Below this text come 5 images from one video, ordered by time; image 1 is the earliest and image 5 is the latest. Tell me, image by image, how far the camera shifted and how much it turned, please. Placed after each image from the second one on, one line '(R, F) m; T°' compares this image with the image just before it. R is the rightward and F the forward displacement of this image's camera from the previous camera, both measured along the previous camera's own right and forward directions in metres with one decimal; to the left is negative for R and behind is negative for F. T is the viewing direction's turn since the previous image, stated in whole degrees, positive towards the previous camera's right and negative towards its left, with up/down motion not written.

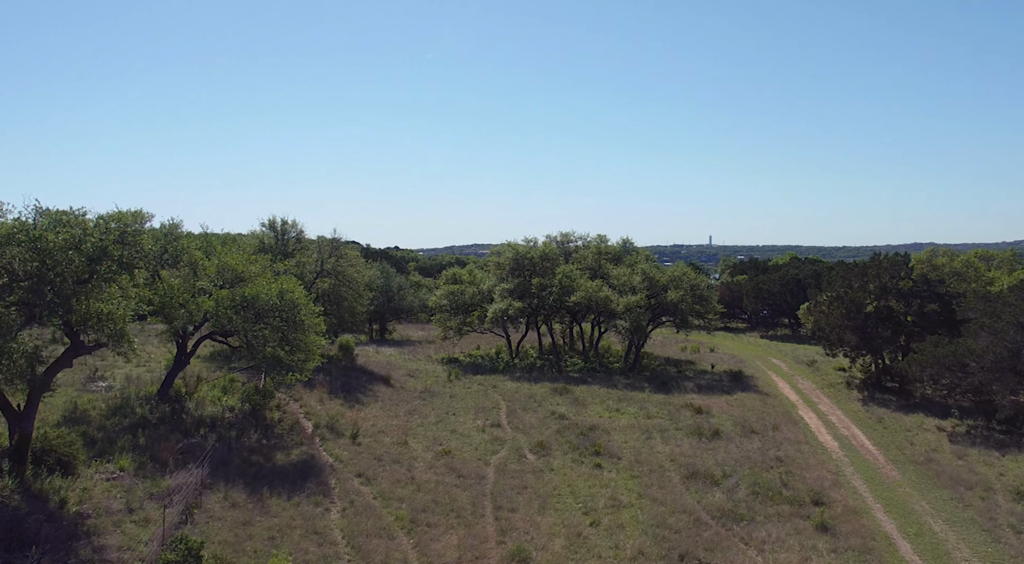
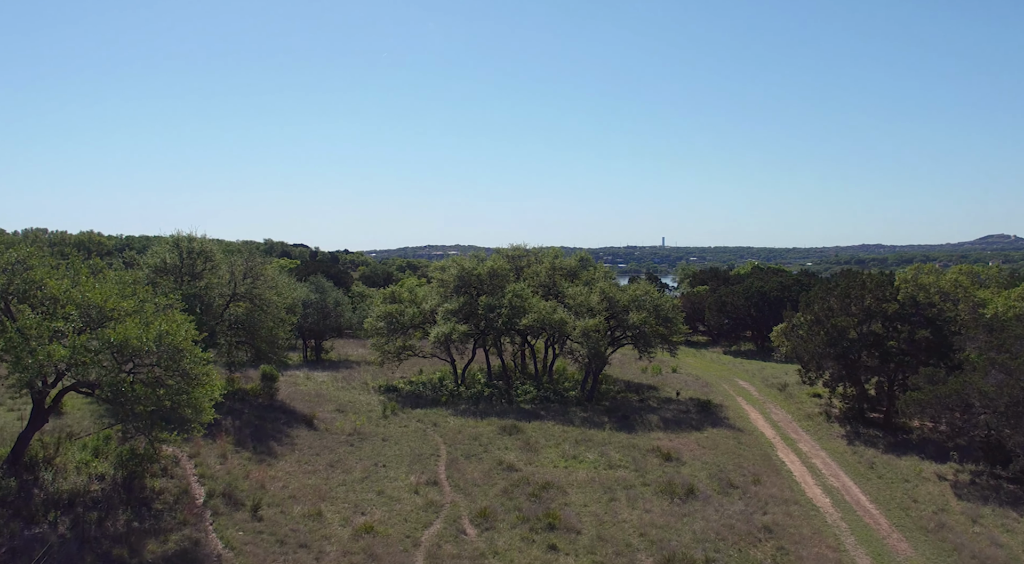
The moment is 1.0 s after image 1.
(+0.6, +5.1) m; +3°
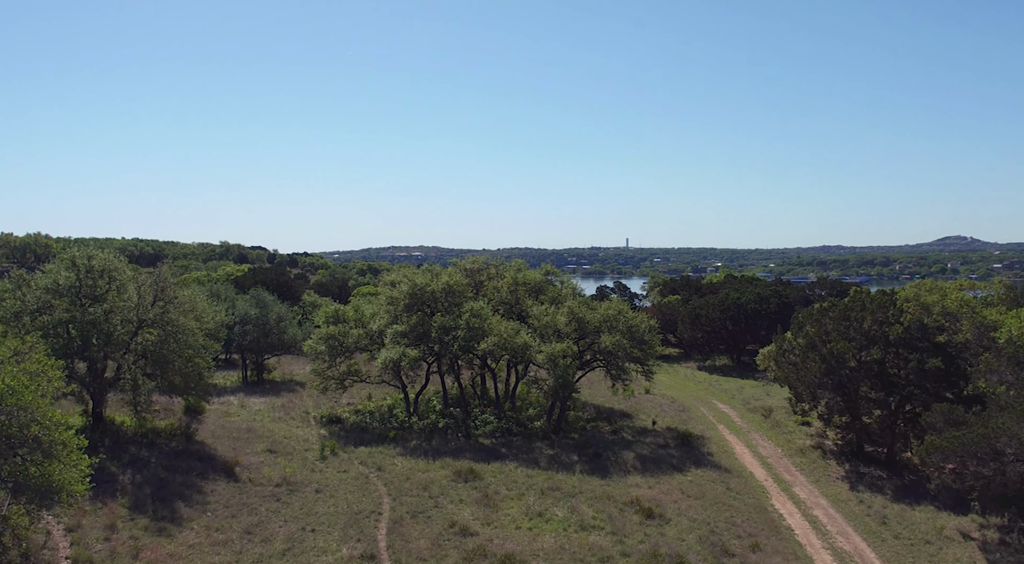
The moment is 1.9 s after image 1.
(+0.4, +4.8) m; +3°
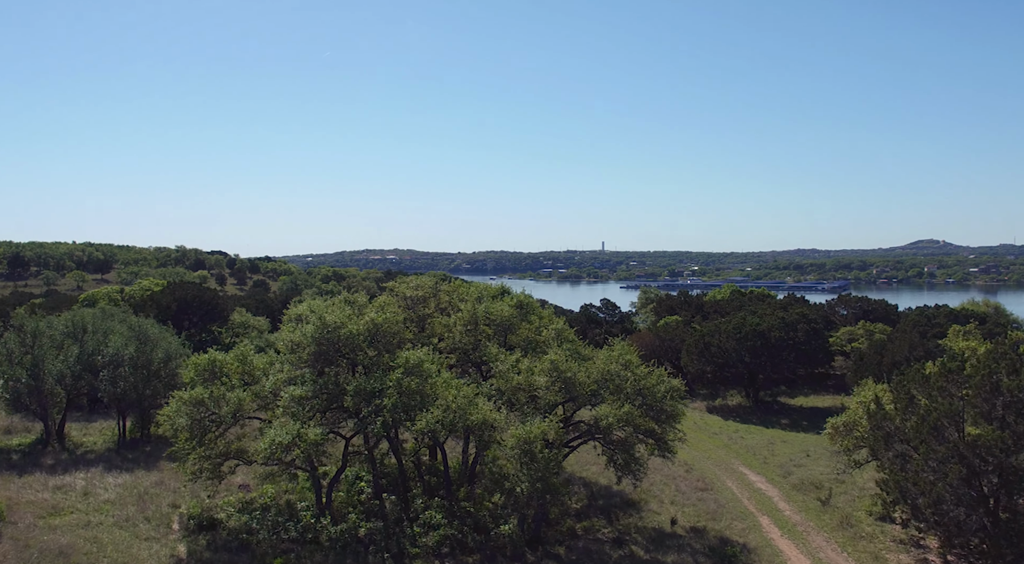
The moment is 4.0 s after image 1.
(+0.7, +12.9) m; +2°
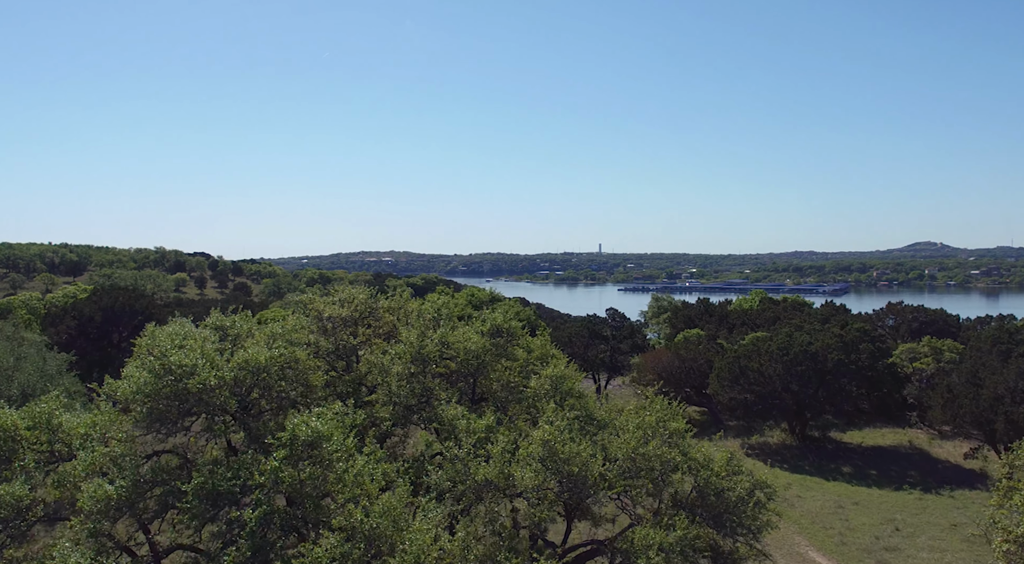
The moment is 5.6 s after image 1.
(+0.6, +11.1) m; 0°
